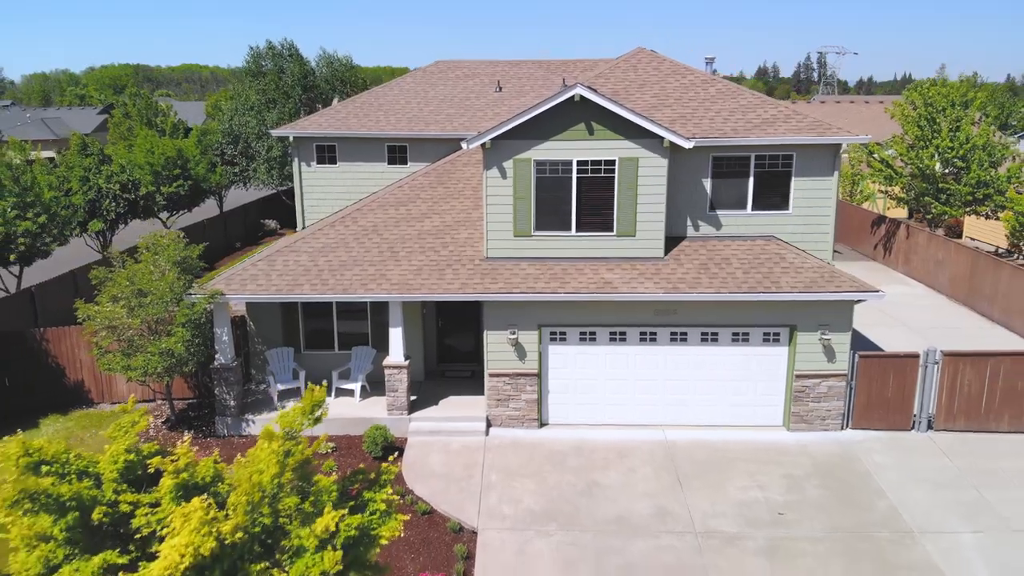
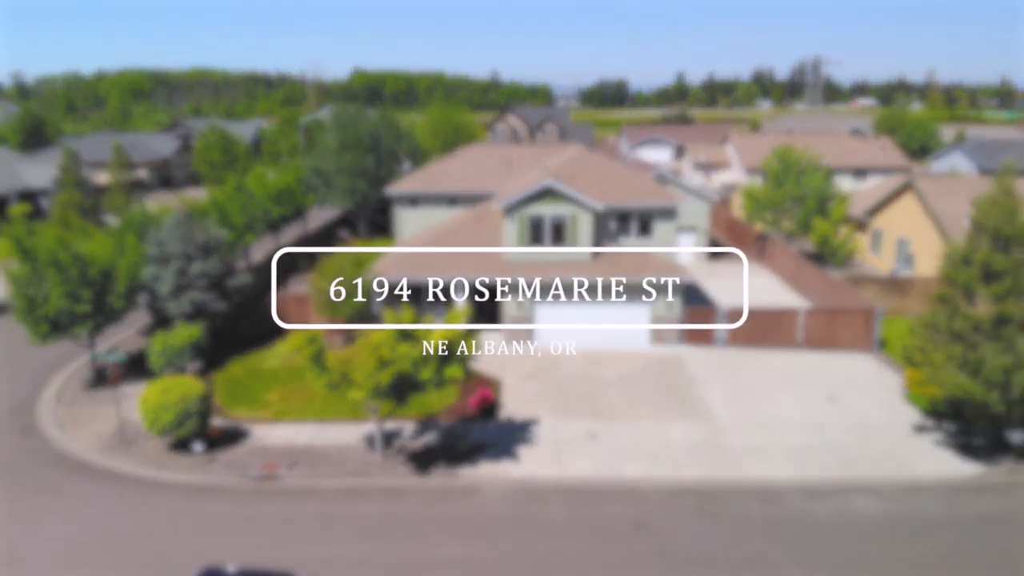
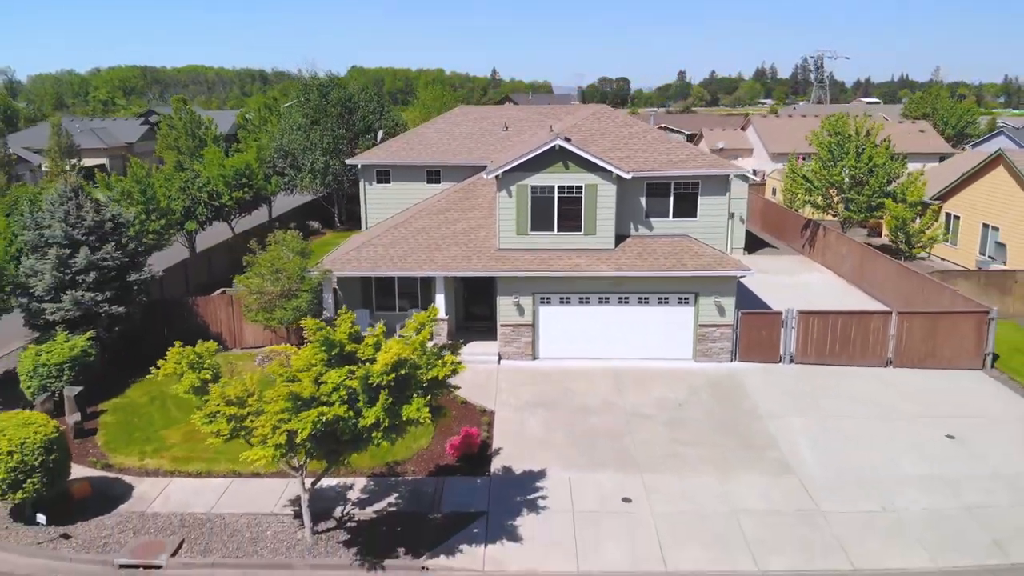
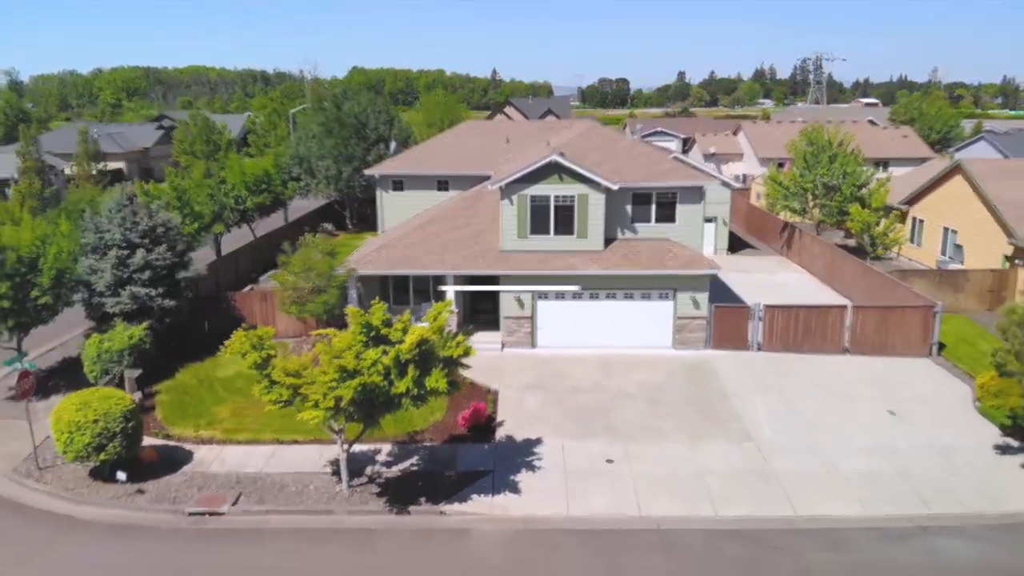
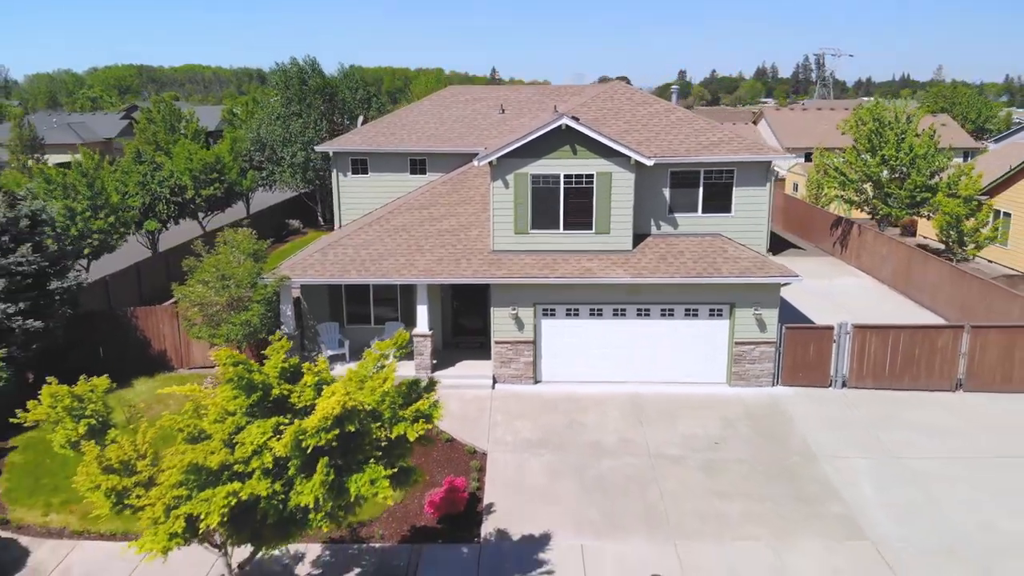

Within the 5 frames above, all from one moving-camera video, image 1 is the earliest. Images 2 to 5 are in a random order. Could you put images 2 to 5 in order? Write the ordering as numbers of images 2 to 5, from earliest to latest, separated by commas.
5, 3, 4, 2
